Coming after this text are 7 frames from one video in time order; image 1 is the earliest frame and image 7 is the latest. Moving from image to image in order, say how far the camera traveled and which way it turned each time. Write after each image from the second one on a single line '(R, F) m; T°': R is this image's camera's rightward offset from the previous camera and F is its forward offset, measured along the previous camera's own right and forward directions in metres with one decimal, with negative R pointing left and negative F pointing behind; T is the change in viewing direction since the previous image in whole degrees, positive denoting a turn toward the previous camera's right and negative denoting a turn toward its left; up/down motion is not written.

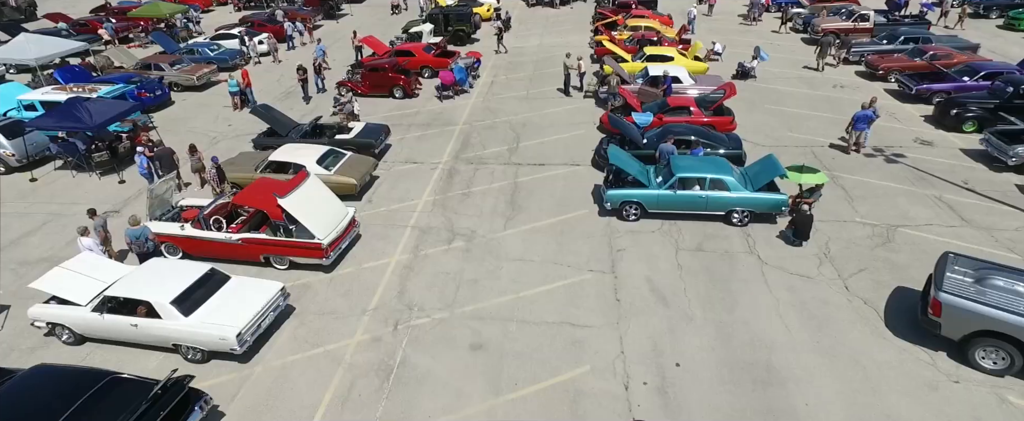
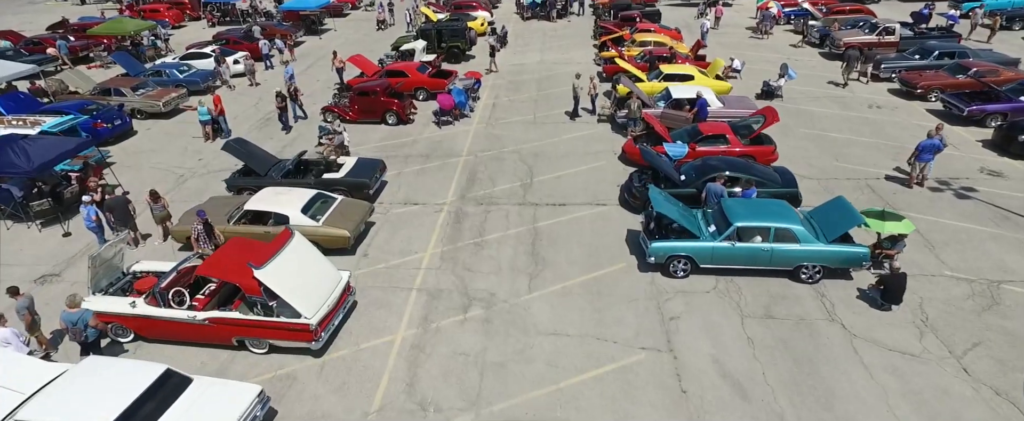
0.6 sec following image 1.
(-0.8, +2.0) m; +2°
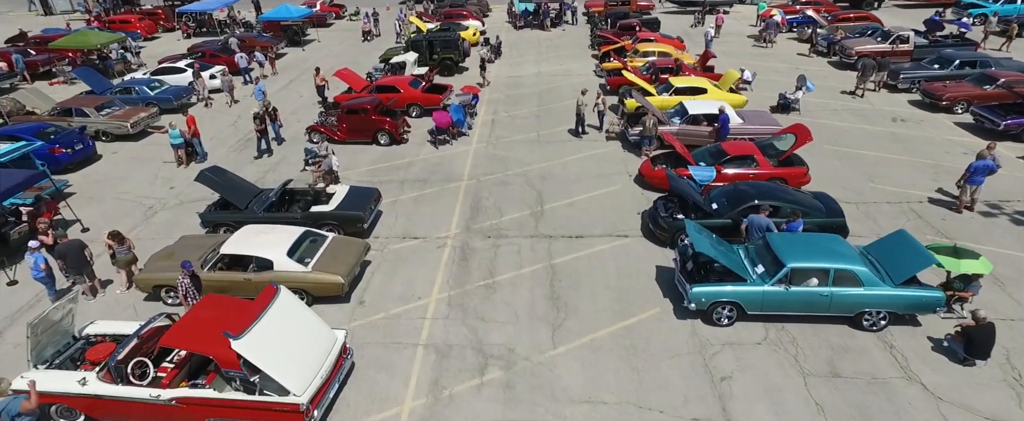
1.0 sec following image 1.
(-0.6, +1.4) m; +2°
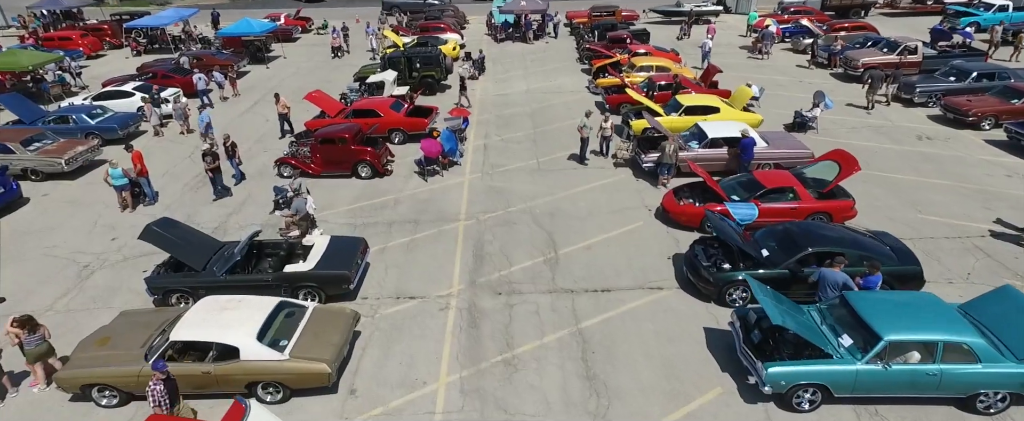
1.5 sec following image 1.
(-0.8, +1.9) m; +3°
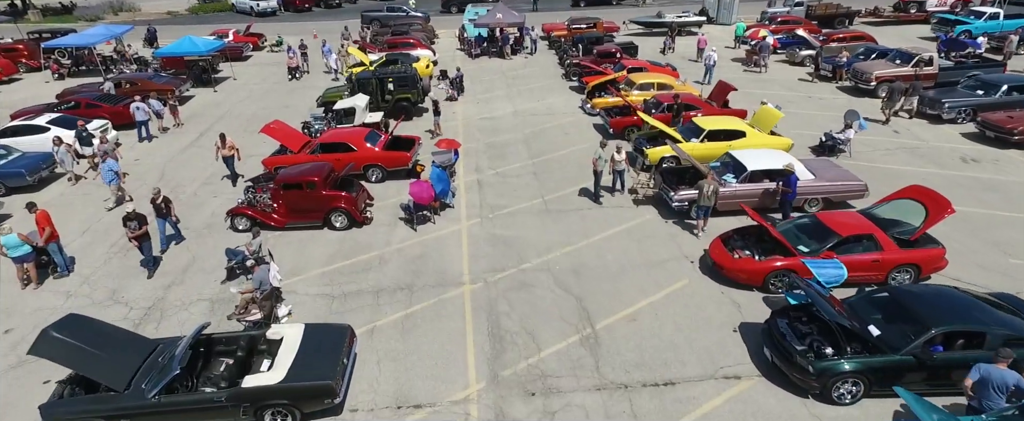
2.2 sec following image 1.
(-1.0, +2.4) m; +4°
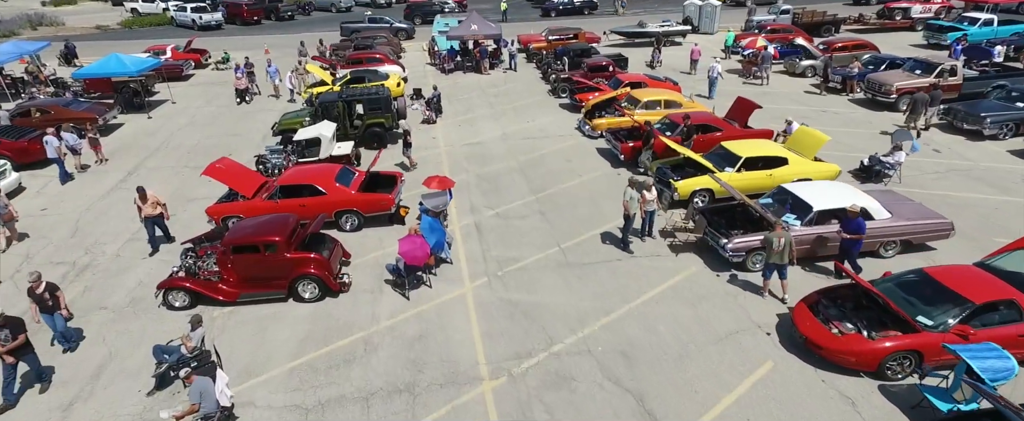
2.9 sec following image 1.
(-1.0, +2.5) m; +4°
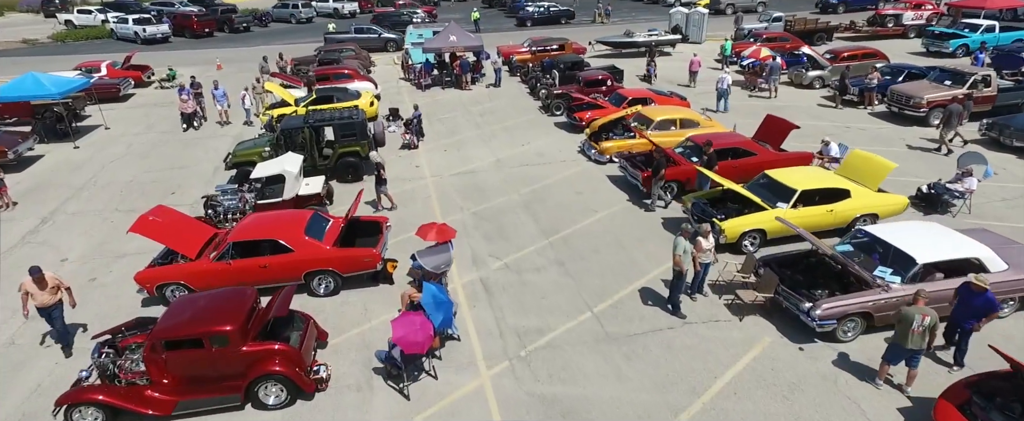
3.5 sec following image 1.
(-0.9, +2.3) m; +4°
